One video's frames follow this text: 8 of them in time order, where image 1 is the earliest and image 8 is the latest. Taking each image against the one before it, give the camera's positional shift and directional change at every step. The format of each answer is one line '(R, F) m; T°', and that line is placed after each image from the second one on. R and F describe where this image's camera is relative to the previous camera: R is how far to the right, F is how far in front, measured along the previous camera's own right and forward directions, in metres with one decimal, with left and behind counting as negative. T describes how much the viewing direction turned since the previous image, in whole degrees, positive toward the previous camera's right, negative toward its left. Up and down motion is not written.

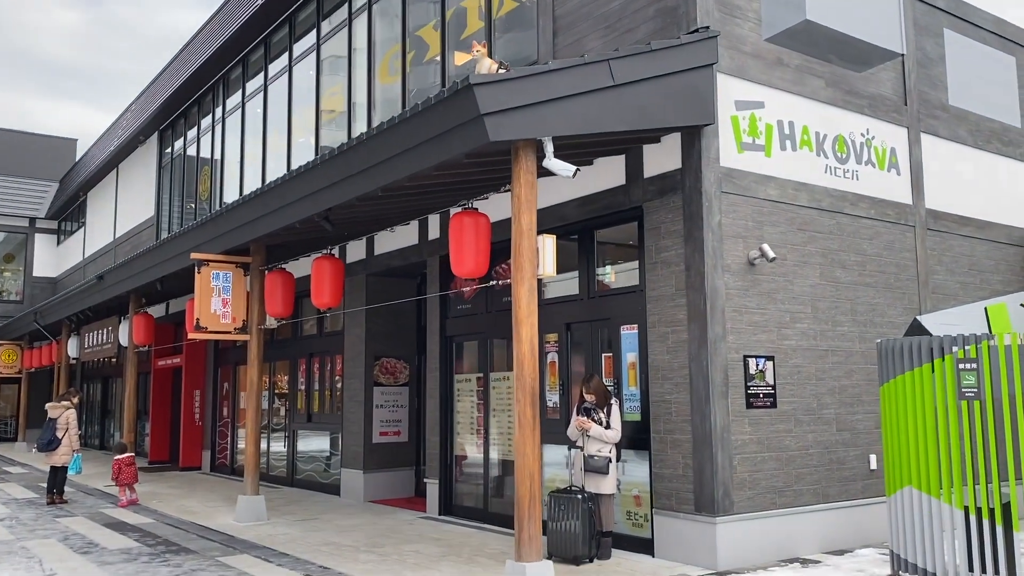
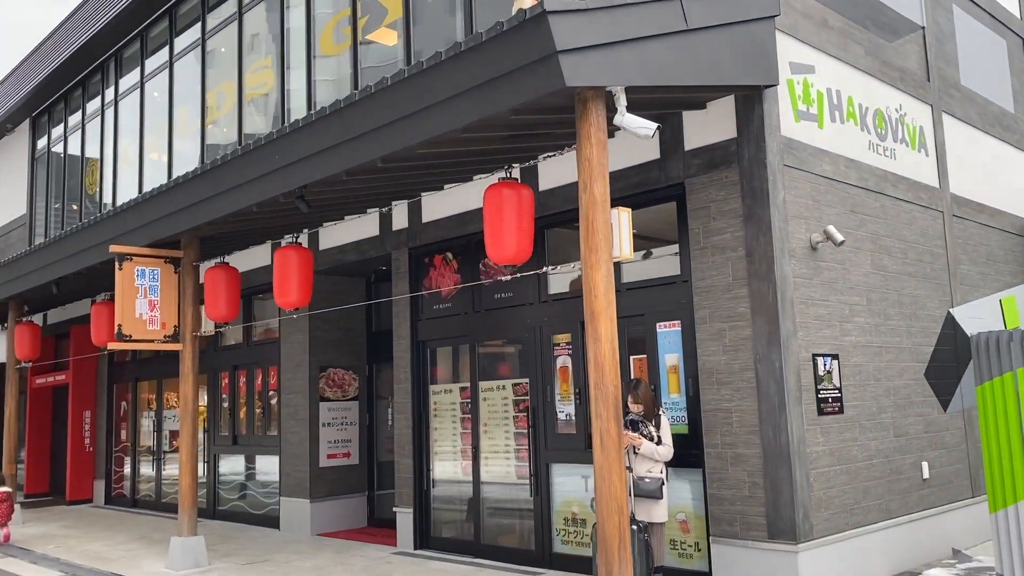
(-1.0, +1.2) m; +8°
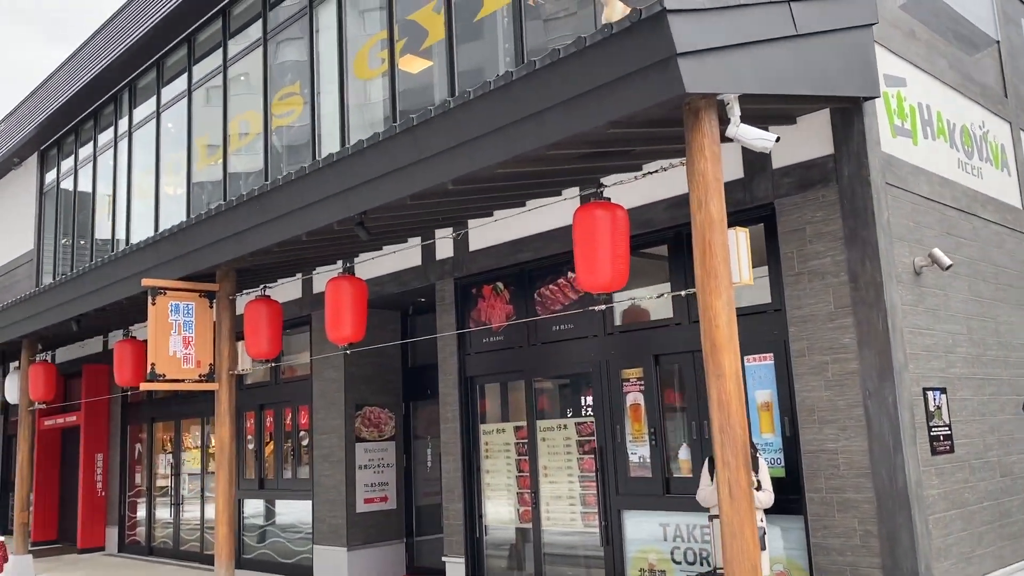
(-0.5, +0.5) m; 0°
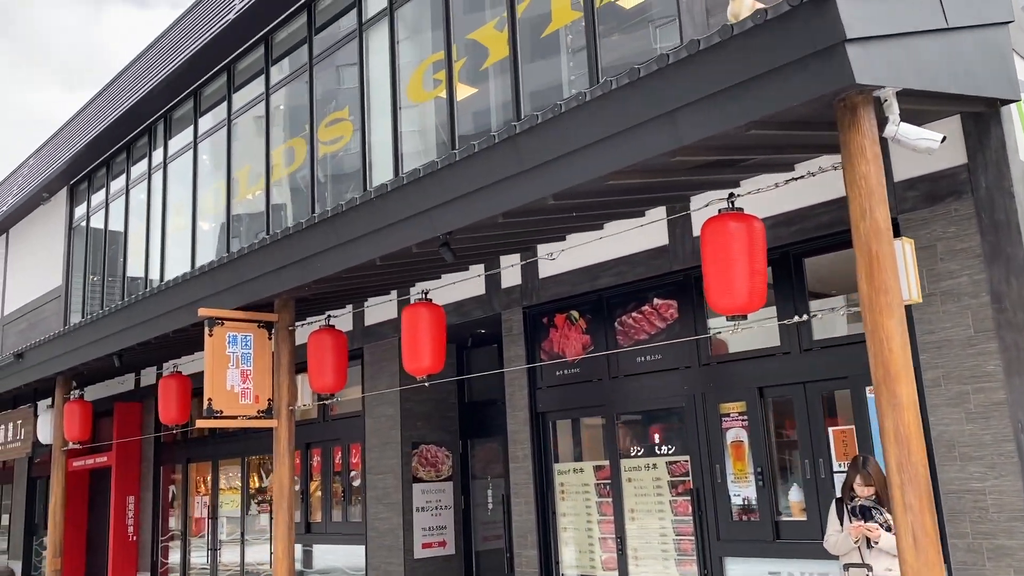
(-0.5, +0.5) m; -1°
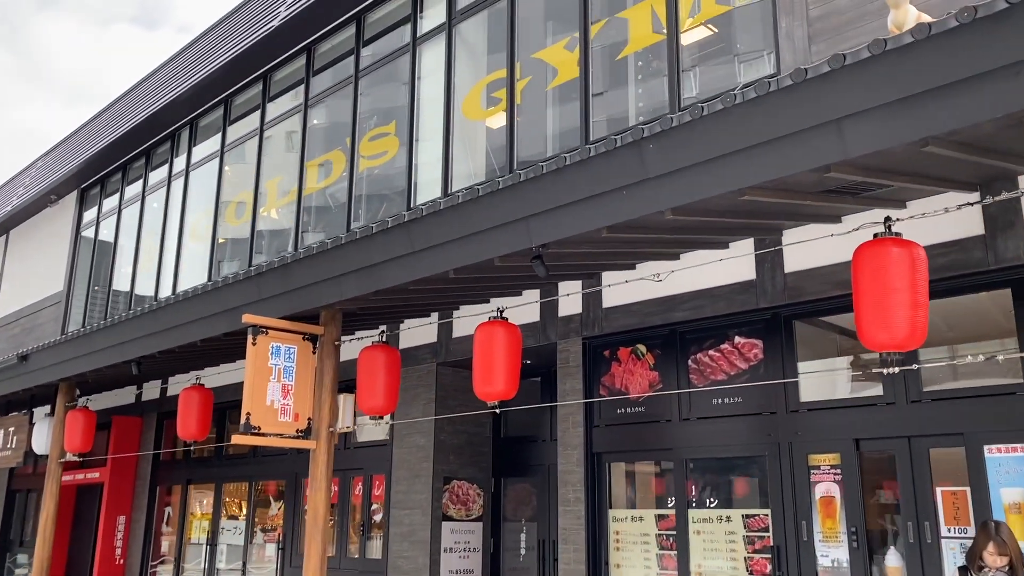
(-0.6, +0.5) m; +1°
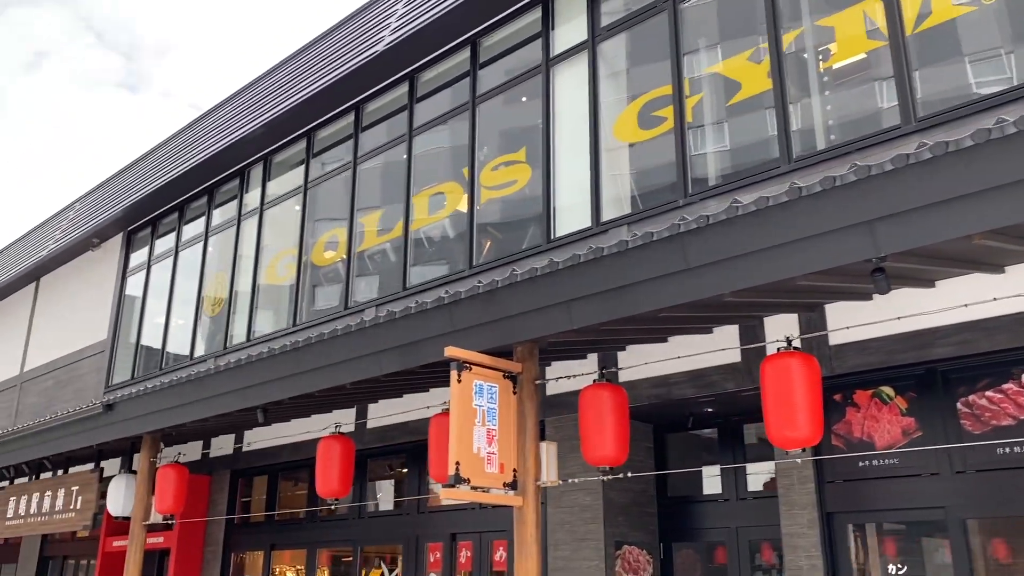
(-1.6, +0.9) m; +1°
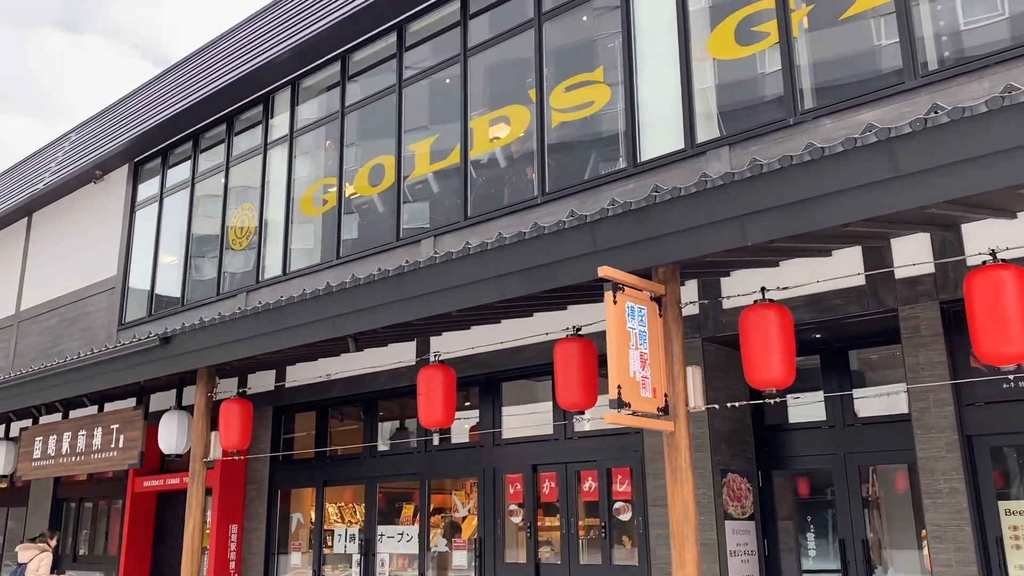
(-1.1, +0.3) m; +3°
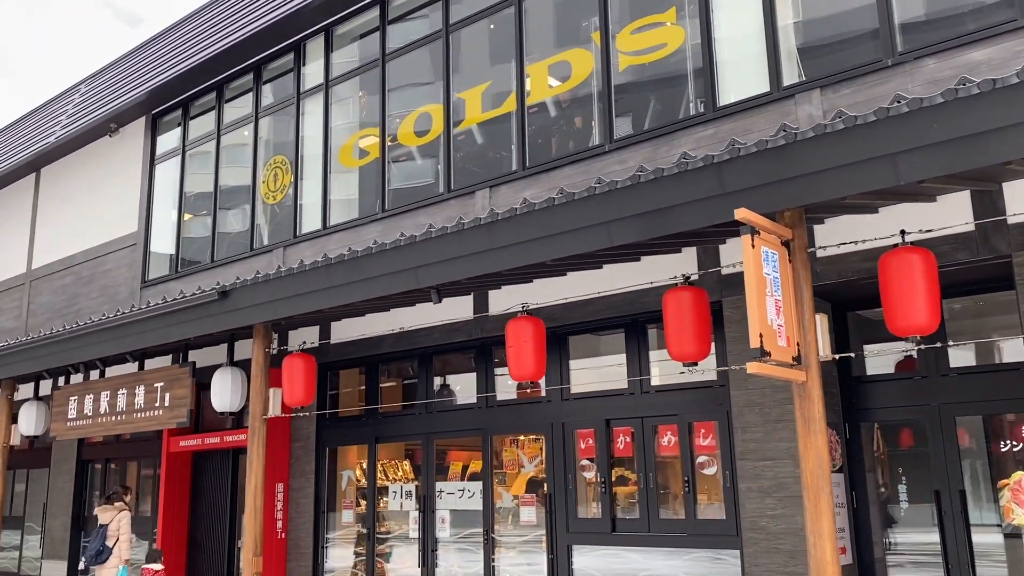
(-0.8, +0.3) m; +1°
